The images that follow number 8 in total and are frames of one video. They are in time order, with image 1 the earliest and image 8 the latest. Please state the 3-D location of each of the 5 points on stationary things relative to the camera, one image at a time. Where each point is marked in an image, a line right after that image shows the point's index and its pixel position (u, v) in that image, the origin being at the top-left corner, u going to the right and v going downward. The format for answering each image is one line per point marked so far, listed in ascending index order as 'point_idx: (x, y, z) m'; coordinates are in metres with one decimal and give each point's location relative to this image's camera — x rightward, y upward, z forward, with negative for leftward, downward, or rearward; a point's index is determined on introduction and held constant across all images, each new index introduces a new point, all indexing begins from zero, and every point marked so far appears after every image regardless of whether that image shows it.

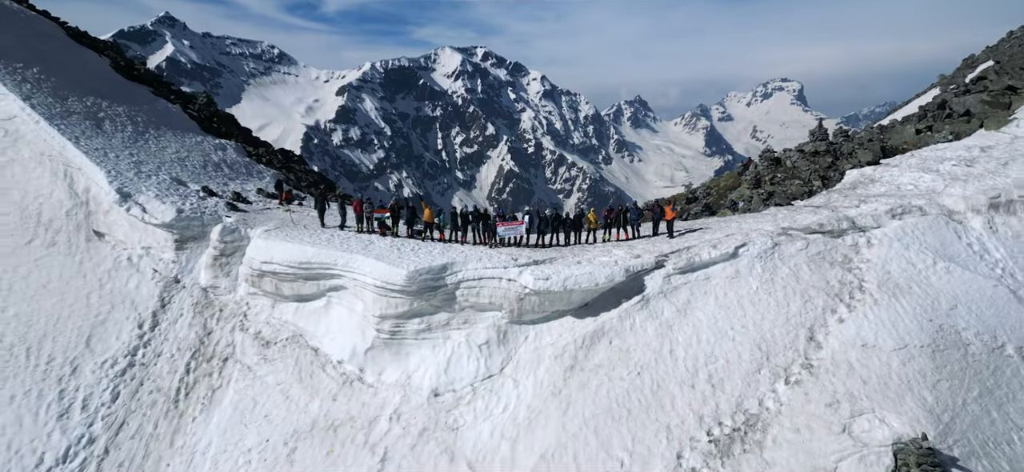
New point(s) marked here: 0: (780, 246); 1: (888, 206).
0: (+8.6, -0.3, +15.9) m
1: (+12.4, +1.0, +16.4) m
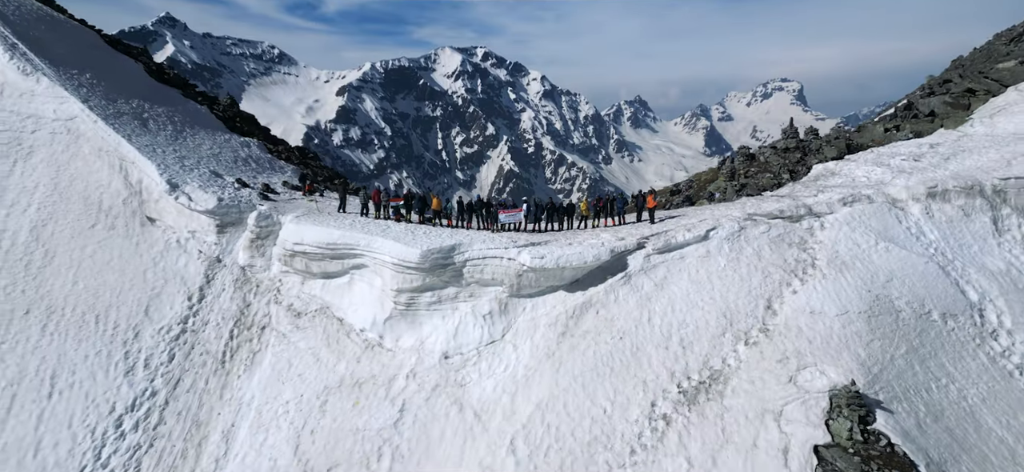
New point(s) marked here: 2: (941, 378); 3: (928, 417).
0: (+8.6, +0.3, +18.2) m
1: (+12.4, +1.5, +18.7) m
2: (+12.5, -4.0, +14.2) m
3: (+11.4, -4.8, +13.0) m
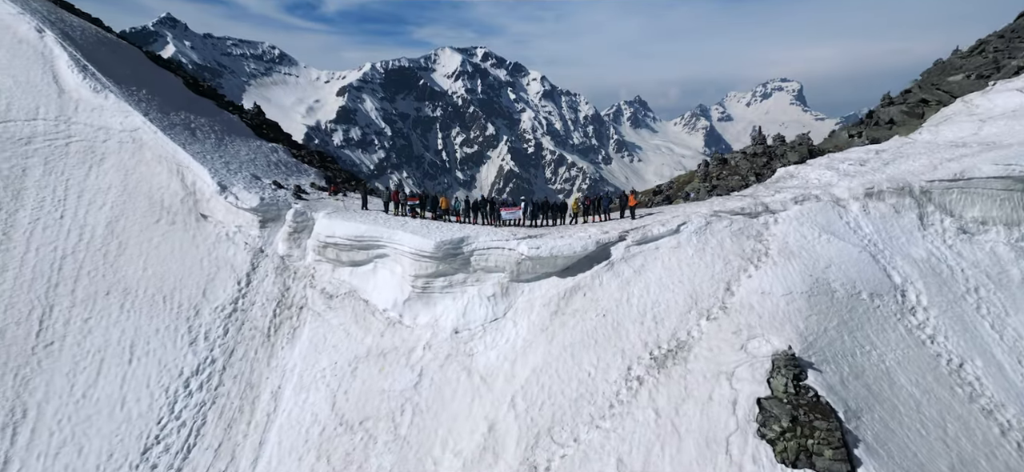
0: (+8.6, +0.5, +21.3) m
1: (+12.4, +1.8, +21.9) m
2: (+12.5, -3.8, +17.3) m
3: (+11.4, -4.6, +16.2) m
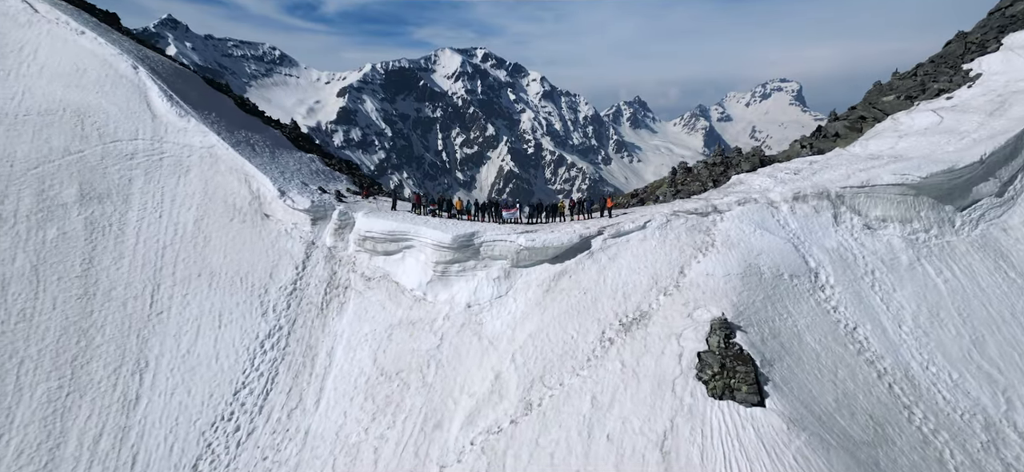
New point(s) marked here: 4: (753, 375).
0: (+8.6, +0.8, +26.8) m
1: (+12.5, +2.1, +27.3) m
2: (+12.5, -3.5, +22.8) m
3: (+11.4, -4.3, +21.6) m
4: (+9.5, -5.6, +19.0) m
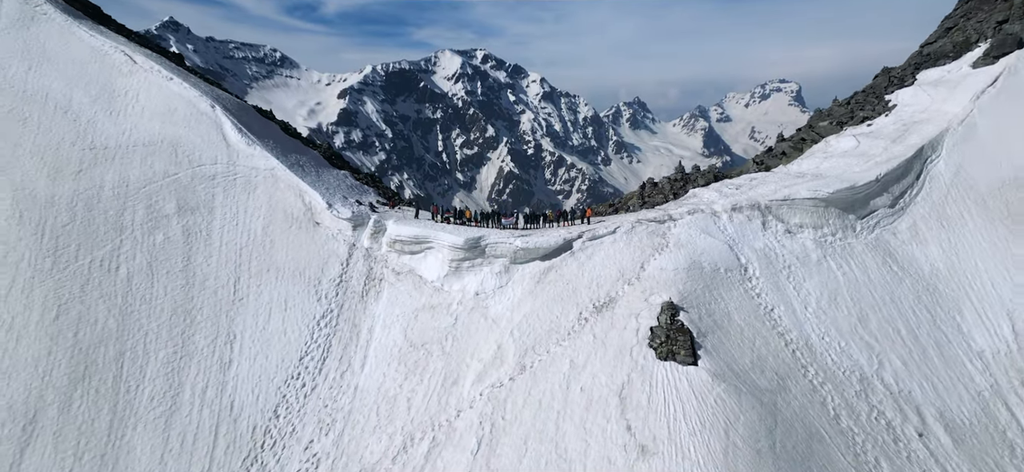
0: (+8.5, +0.6, +34.0) m
1: (+12.4, +1.9, +34.5) m
2: (+12.4, -3.7, +29.9) m
3: (+11.3, -4.5, +28.8) m
4: (+9.4, -5.8, +26.2) m
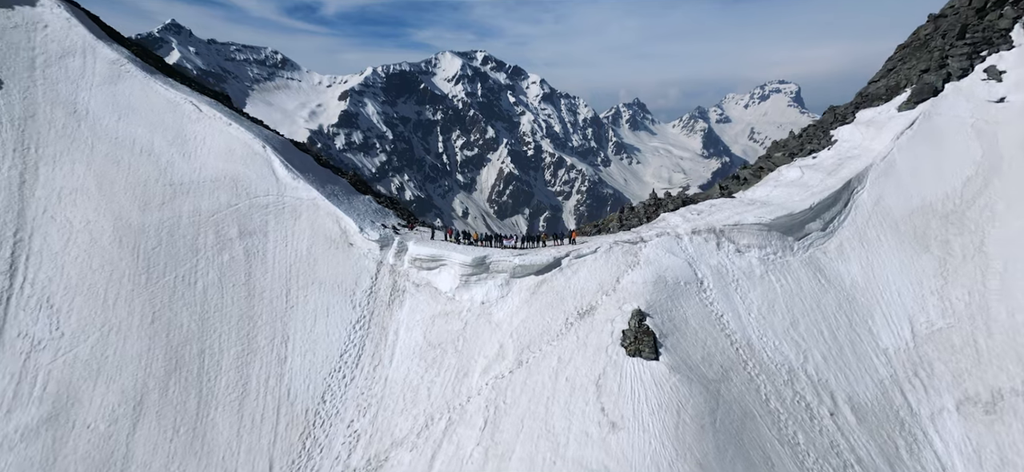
0: (+8.5, -0.9, +41.1) m
1: (+12.3, +0.3, +41.7) m
2: (+12.4, -5.2, +37.1) m
3: (+11.3, -6.0, +35.9) m
4: (+9.3, -7.3, +33.3) m
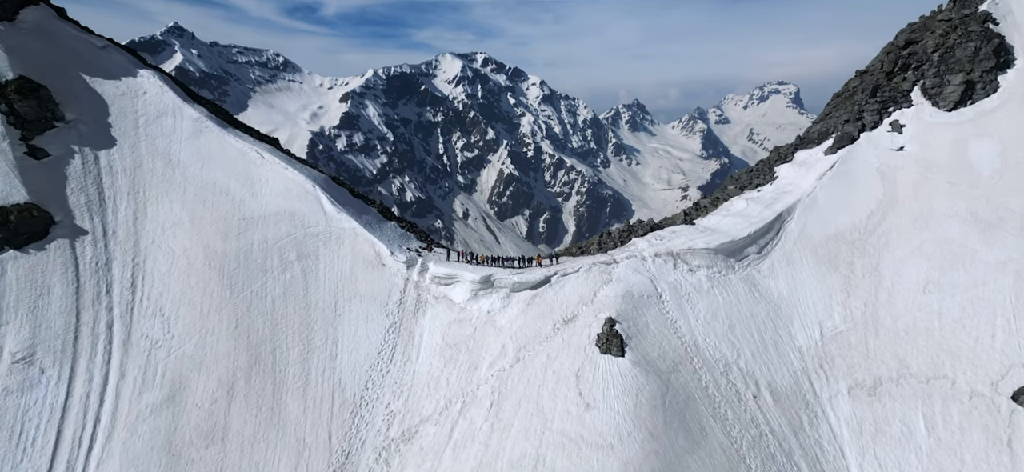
0: (+8.5, -3.2, +51.6) m
1: (+12.3, -1.9, +52.1) m
2: (+12.4, -7.5, +47.6) m
3: (+11.2, -8.3, +46.4) m
4: (+9.3, -9.5, +43.8) m
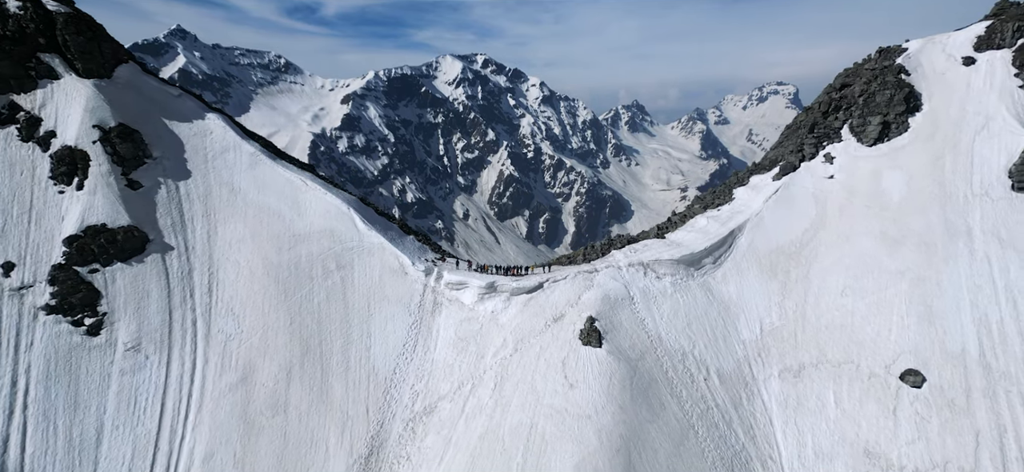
0: (+8.4, -4.8, +62.7) m
1: (+12.2, -3.6, +63.3) m
2: (+12.3, -9.1, +58.7) m
3: (+11.2, -9.9, +57.5) m
4: (+9.3, -11.2, +54.9) m
